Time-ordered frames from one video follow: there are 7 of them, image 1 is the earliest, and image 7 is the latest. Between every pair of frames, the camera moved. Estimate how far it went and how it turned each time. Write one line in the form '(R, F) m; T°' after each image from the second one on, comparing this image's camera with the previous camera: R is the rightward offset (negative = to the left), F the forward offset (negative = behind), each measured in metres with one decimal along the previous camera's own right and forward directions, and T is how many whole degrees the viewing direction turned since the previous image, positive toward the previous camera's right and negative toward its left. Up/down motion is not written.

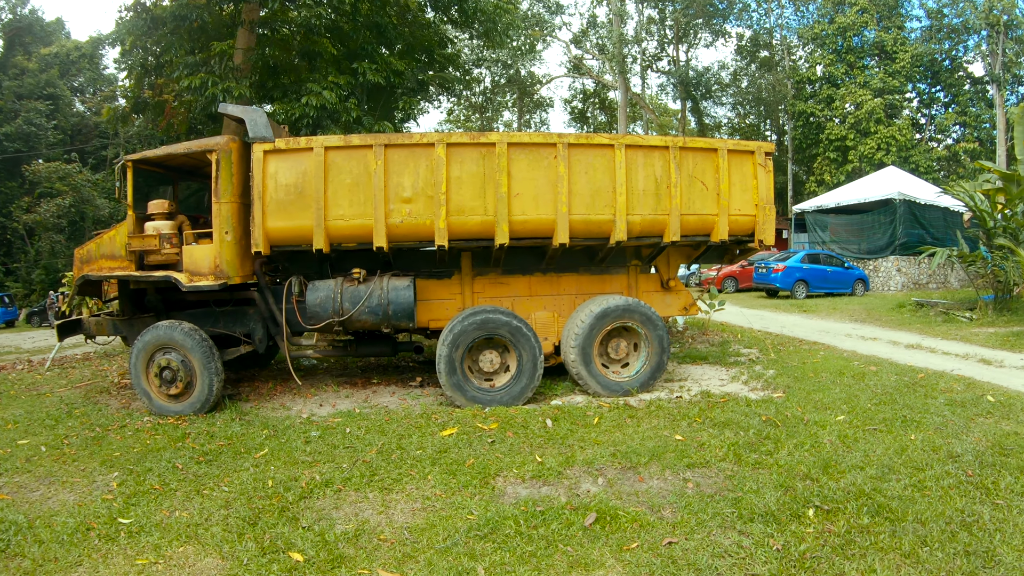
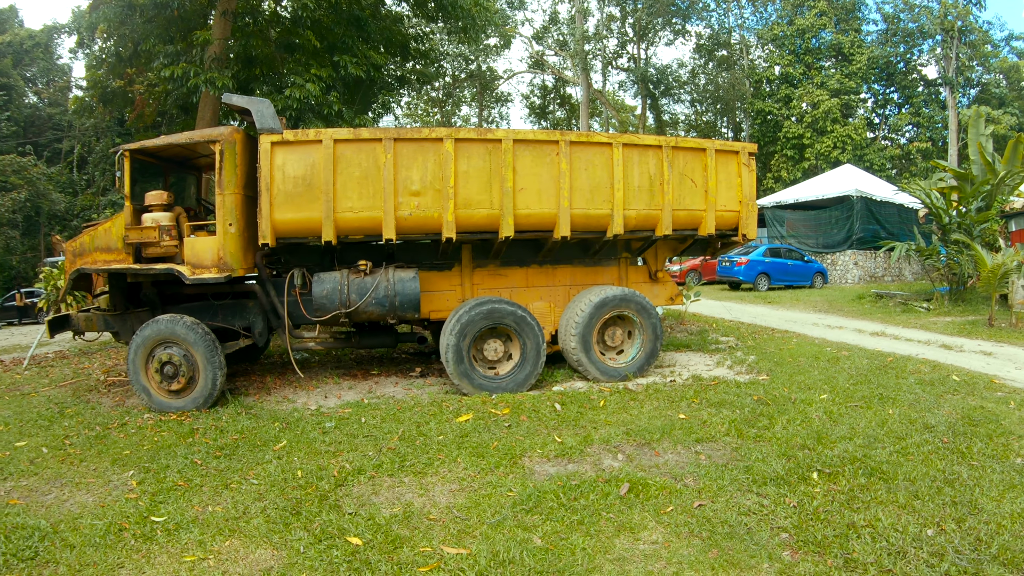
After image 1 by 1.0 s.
(-0.5, -0.2) m; +5°
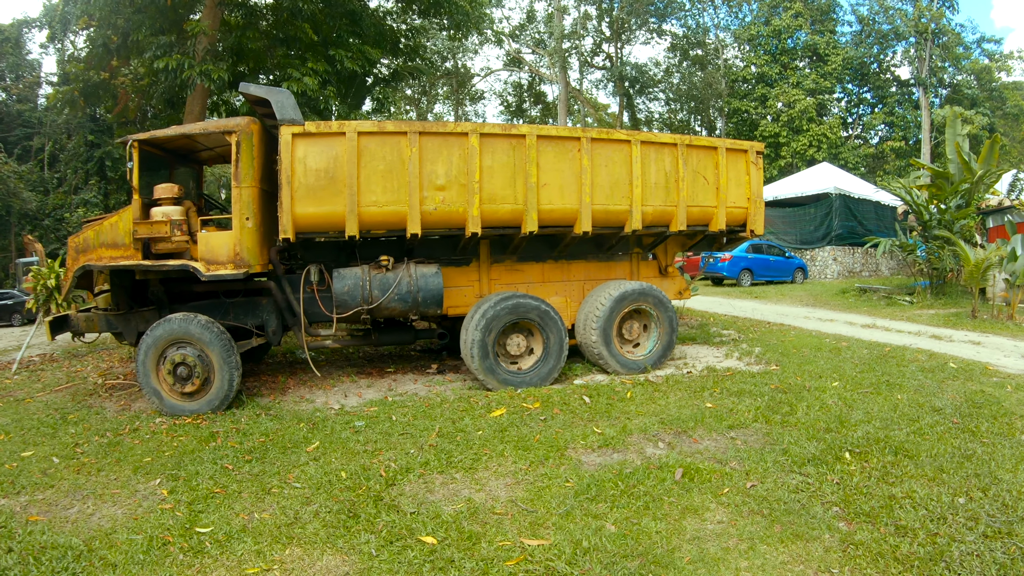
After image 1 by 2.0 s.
(-0.6, 0.0) m; +3°
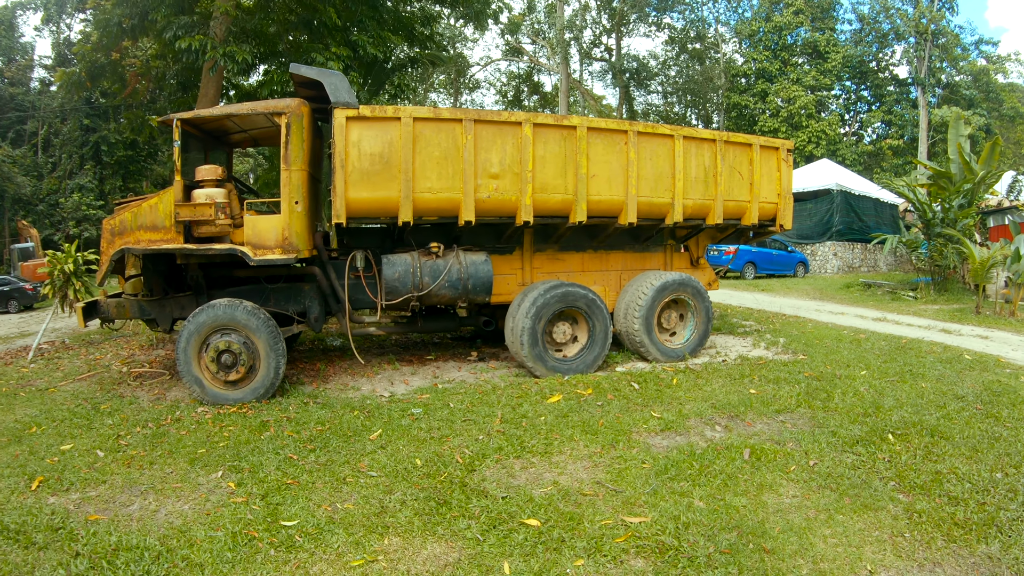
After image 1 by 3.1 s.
(-0.7, 0.0) m; +2°
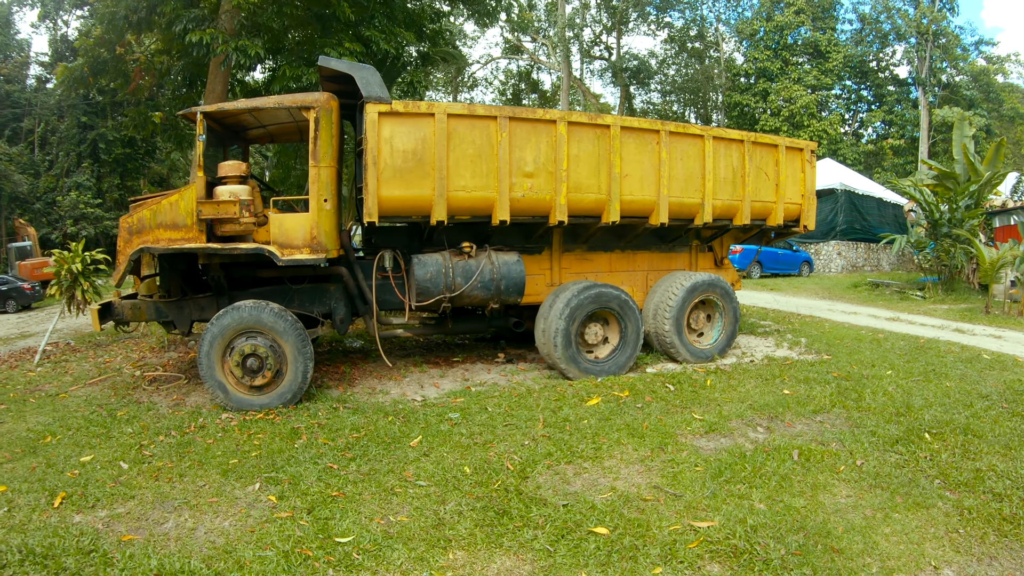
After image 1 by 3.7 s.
(-0.4, +0.1) m; +1°
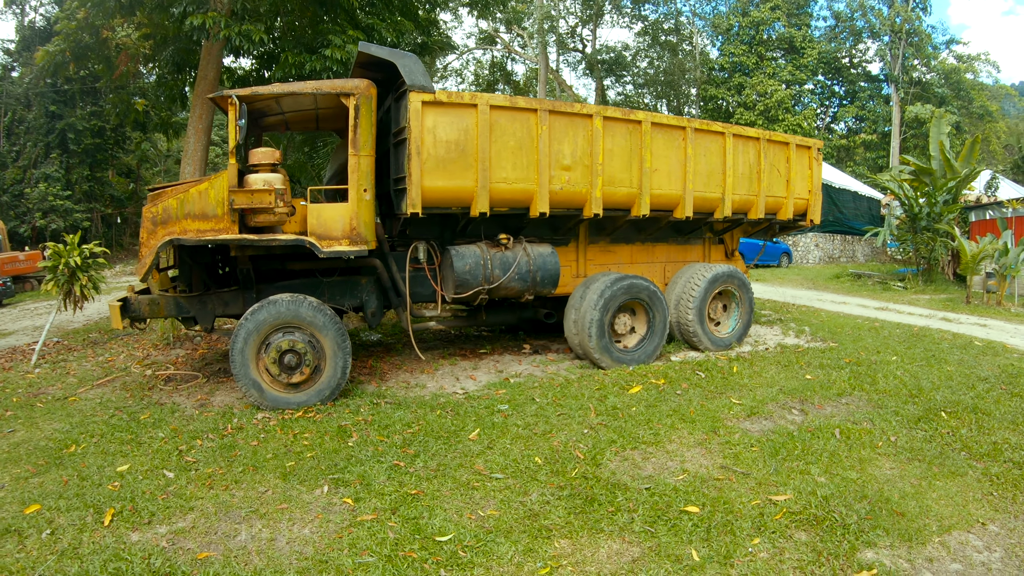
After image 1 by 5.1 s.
(-0.7, 0.0) m; +4°
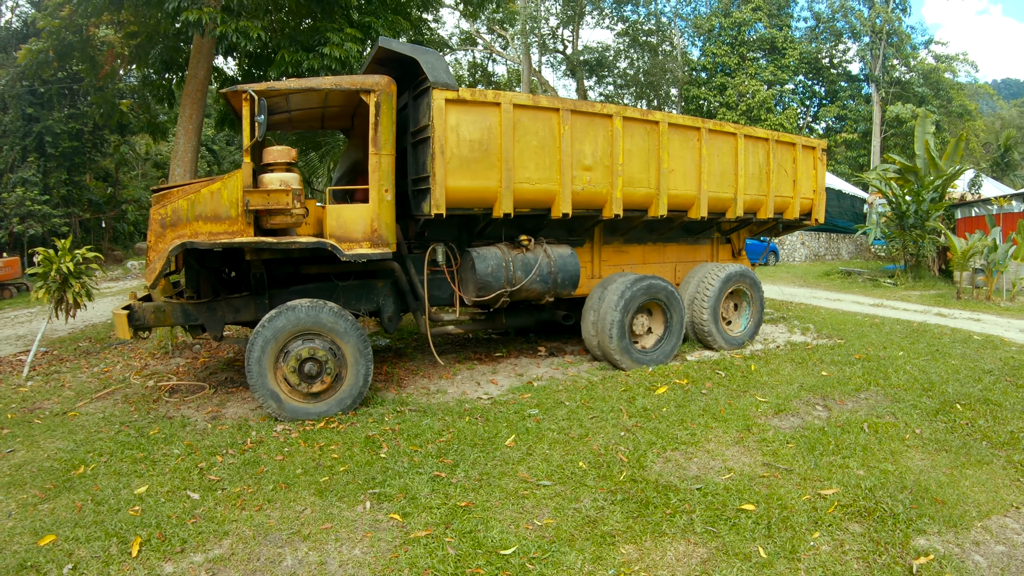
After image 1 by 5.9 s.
(-0.4, +0.1) m; +2°
